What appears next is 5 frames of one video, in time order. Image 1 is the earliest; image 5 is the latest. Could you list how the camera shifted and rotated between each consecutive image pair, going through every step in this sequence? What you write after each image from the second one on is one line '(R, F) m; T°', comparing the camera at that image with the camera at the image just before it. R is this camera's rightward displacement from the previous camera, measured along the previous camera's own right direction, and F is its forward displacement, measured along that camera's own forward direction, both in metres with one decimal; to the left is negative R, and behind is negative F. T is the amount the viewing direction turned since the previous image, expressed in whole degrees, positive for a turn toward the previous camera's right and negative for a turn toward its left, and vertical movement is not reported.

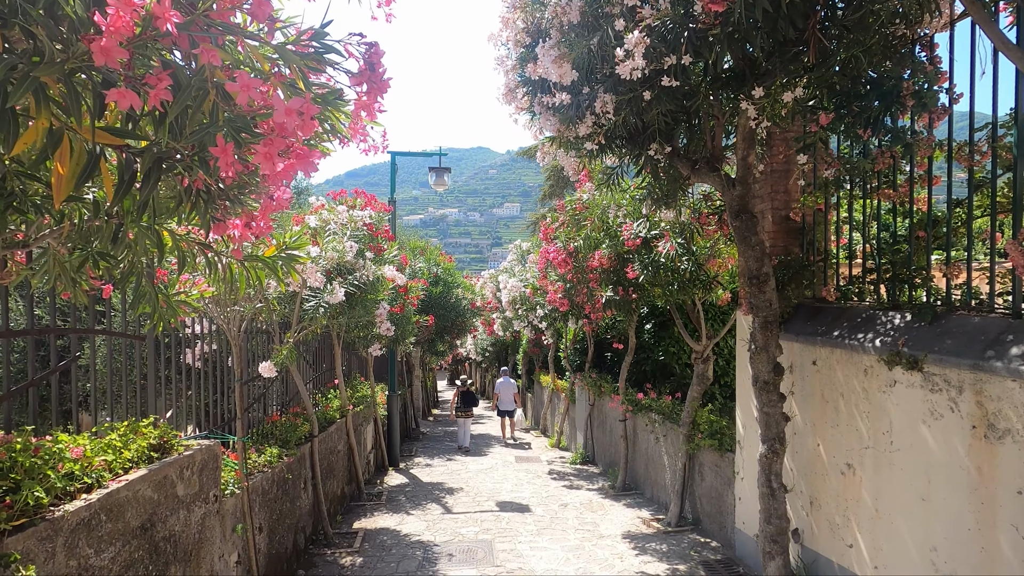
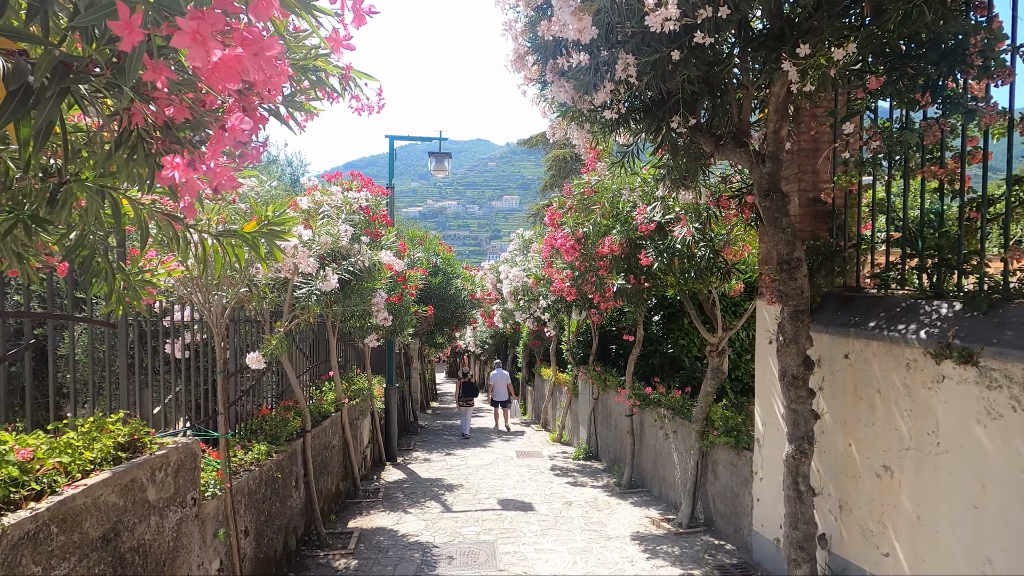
(-0.1, +0.4) m; 0°
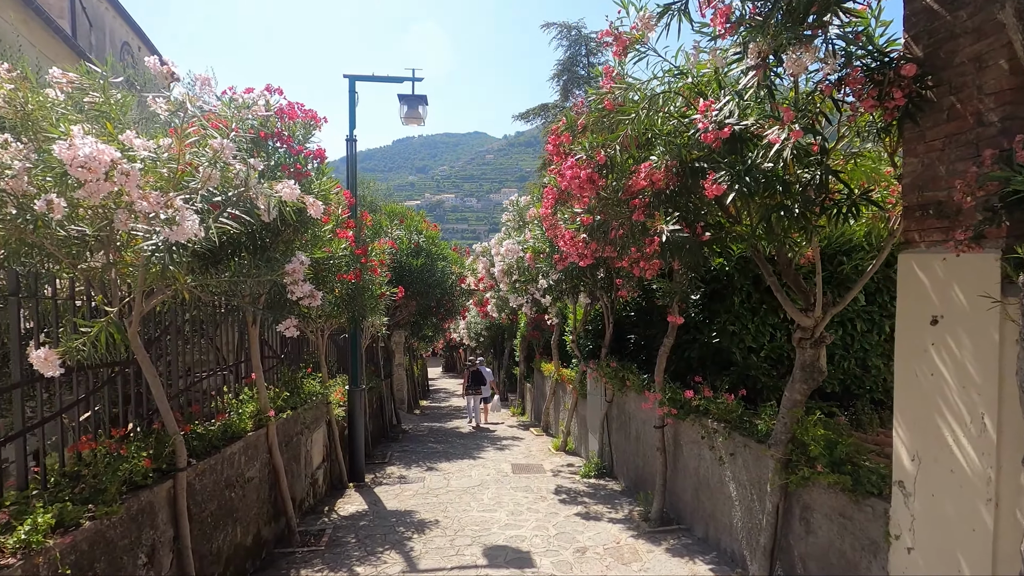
(+0.1, +2.2) m; 0°
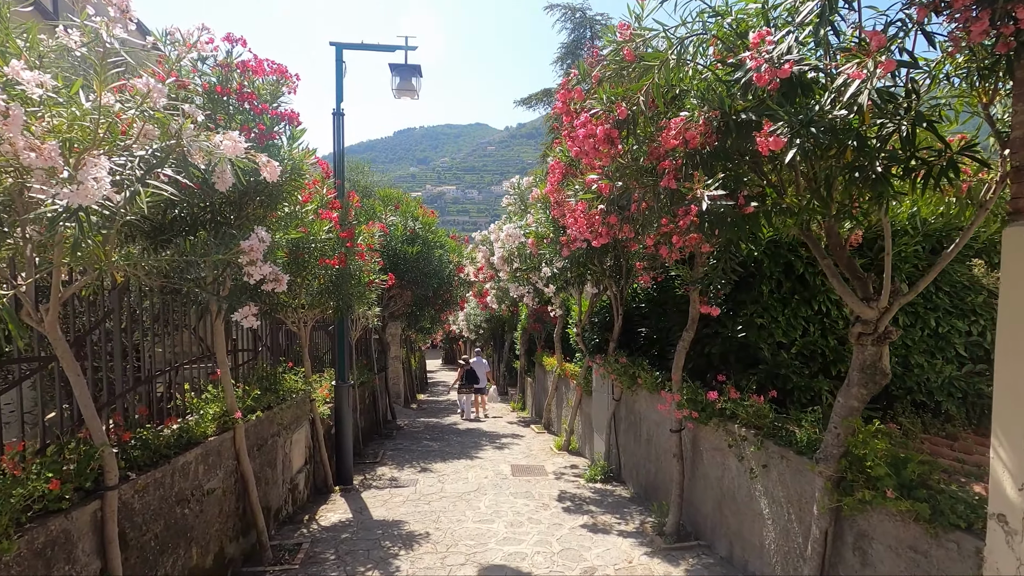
(0.0, +0.7) m; 0°
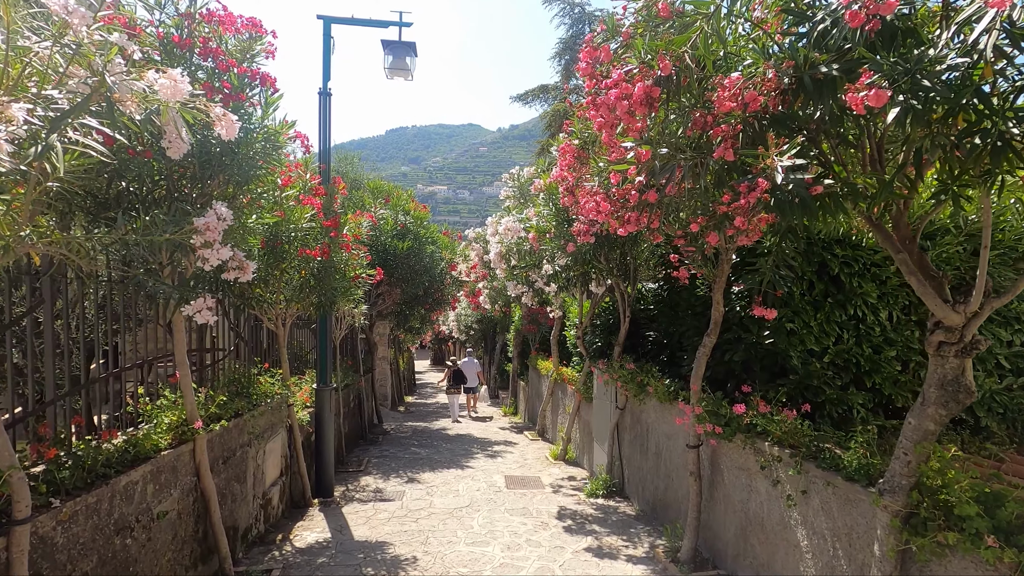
(-0.1, +0.6) m; +1°
